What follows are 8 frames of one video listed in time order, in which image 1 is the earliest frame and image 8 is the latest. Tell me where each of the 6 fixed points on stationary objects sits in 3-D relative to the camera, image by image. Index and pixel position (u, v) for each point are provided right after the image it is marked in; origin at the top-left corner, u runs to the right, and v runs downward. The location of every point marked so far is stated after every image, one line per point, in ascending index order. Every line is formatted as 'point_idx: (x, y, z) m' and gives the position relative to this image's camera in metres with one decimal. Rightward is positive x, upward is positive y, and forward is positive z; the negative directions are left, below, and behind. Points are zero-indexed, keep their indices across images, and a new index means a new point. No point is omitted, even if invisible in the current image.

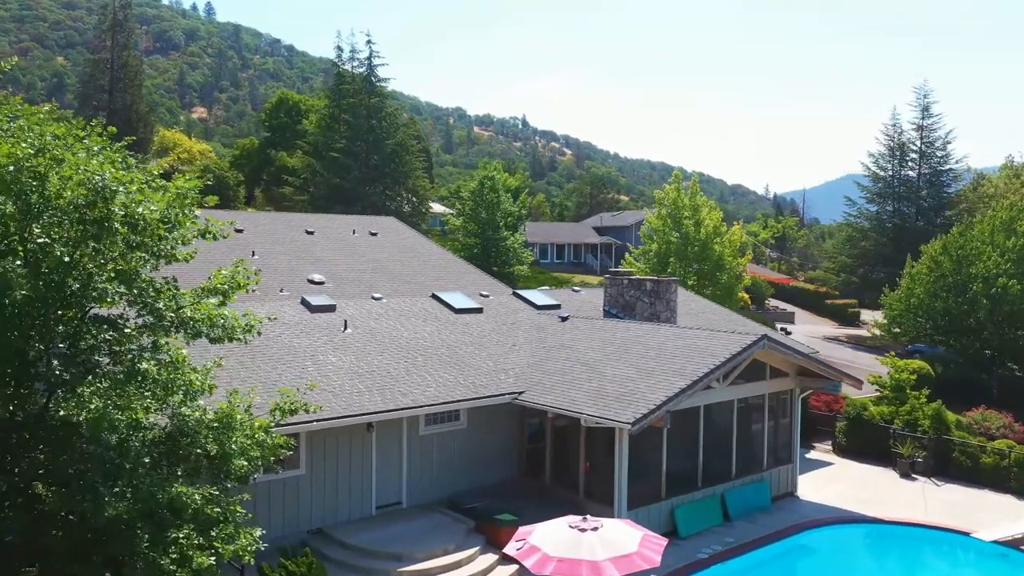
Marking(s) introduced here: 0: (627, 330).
0: (+2.2, -0.8, +15.6) m
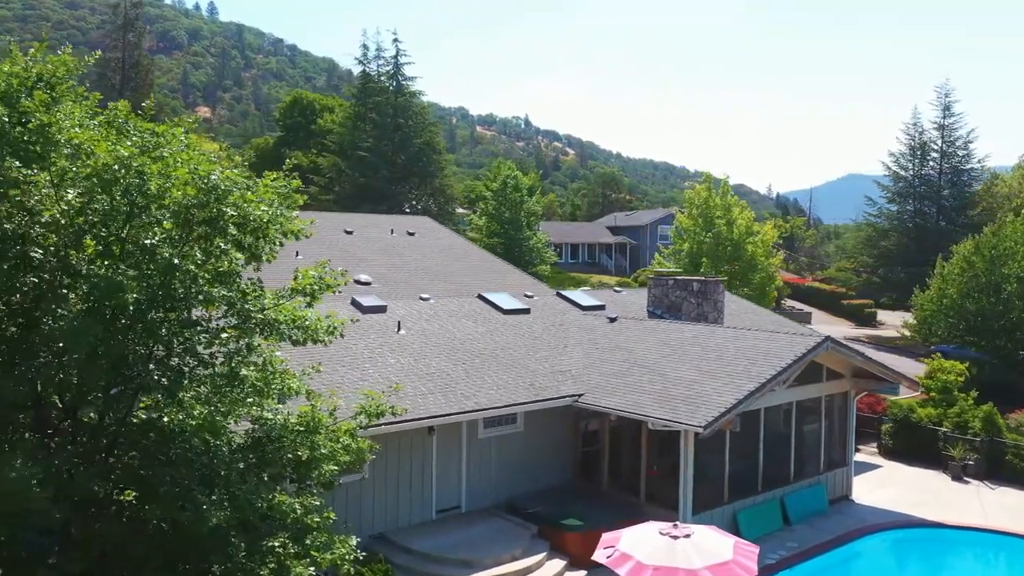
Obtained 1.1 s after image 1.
0: (+3.1, -0.8, +15.4) m
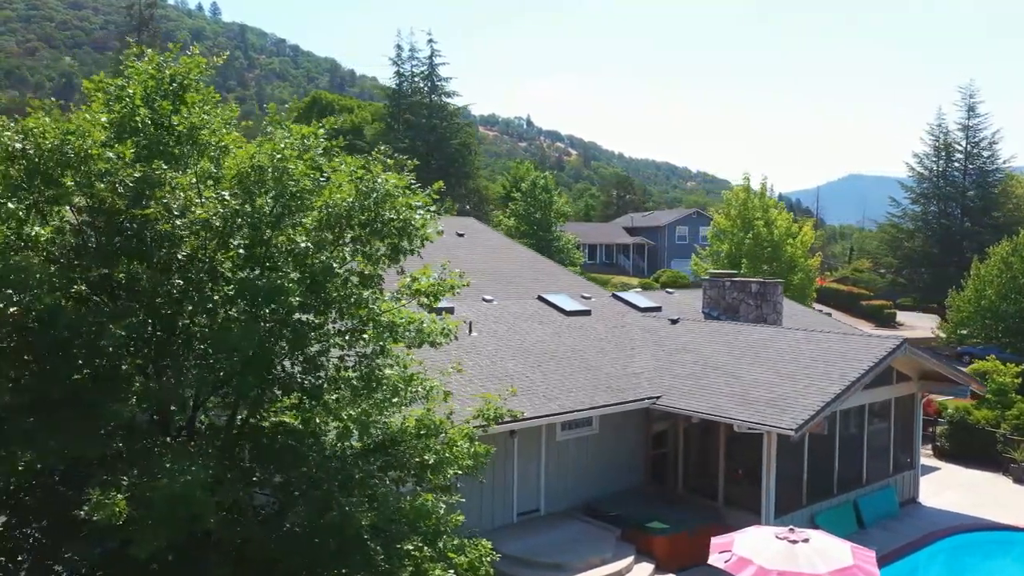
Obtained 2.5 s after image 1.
0: (+4.4, -0.8, +15.3) m
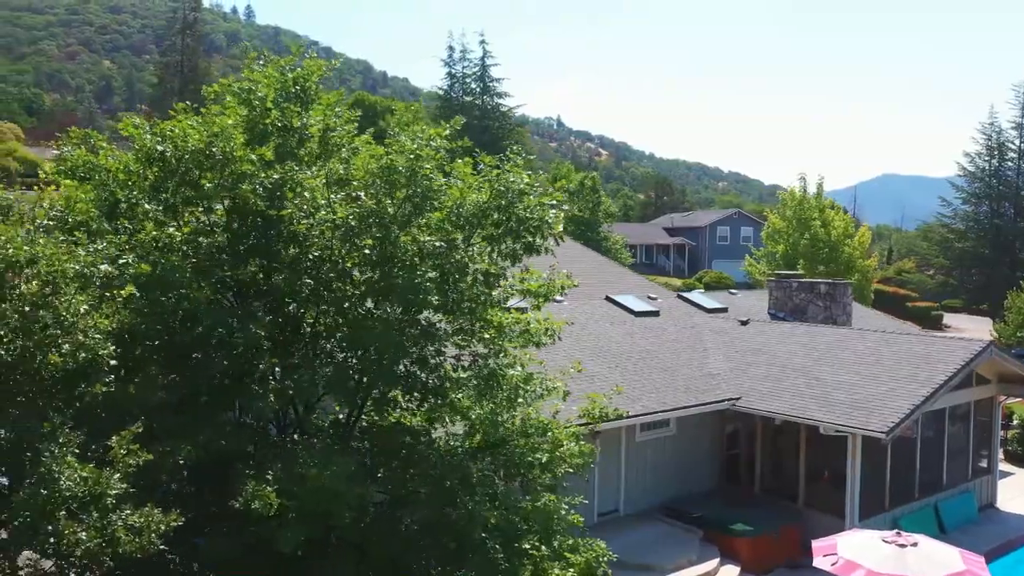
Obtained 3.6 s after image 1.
0: (+5.7, -0.9, +15.2) m
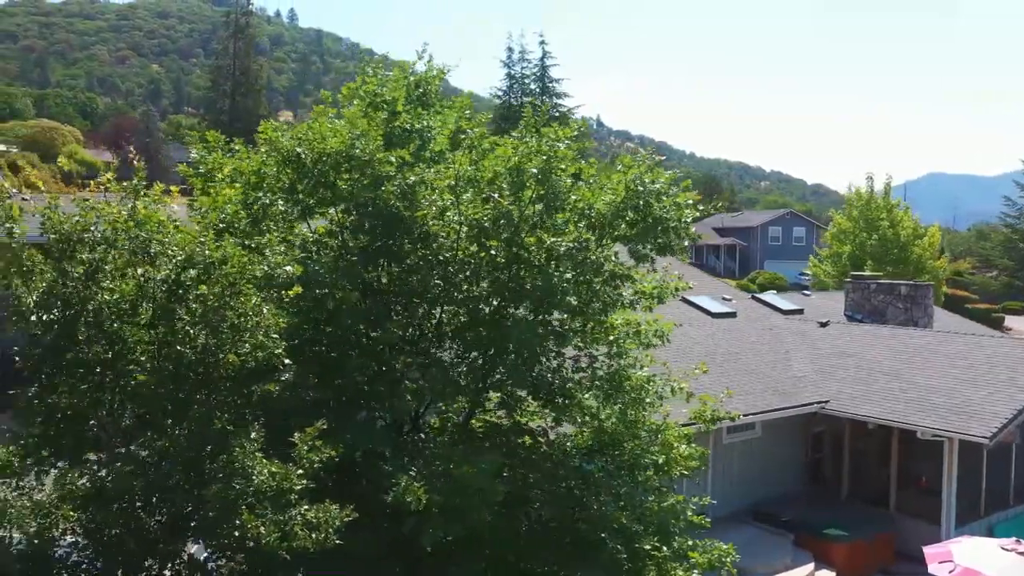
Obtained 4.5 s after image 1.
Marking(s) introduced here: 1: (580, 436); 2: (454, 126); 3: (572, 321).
0: (+7.1, -0.9, +14.9) m
1: (+0.6, -1.3, +7.3) m
2: (-0.5, +1.4, +7.1) m
3: (+0.5, -0.3, +7.1) m
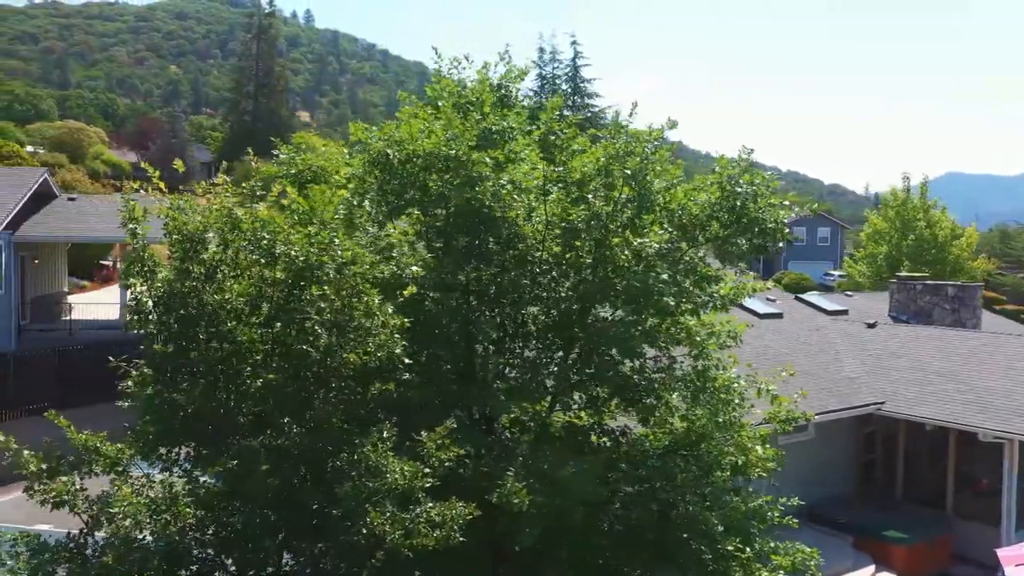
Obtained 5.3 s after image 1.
0: (+8.0, -0.9, +14.8) m
1: (+1.4, -1.3, +7.3) m
2: (+0.2, +1.4, +7.2) m
3: (+1.2, -0.3, +7.1) m
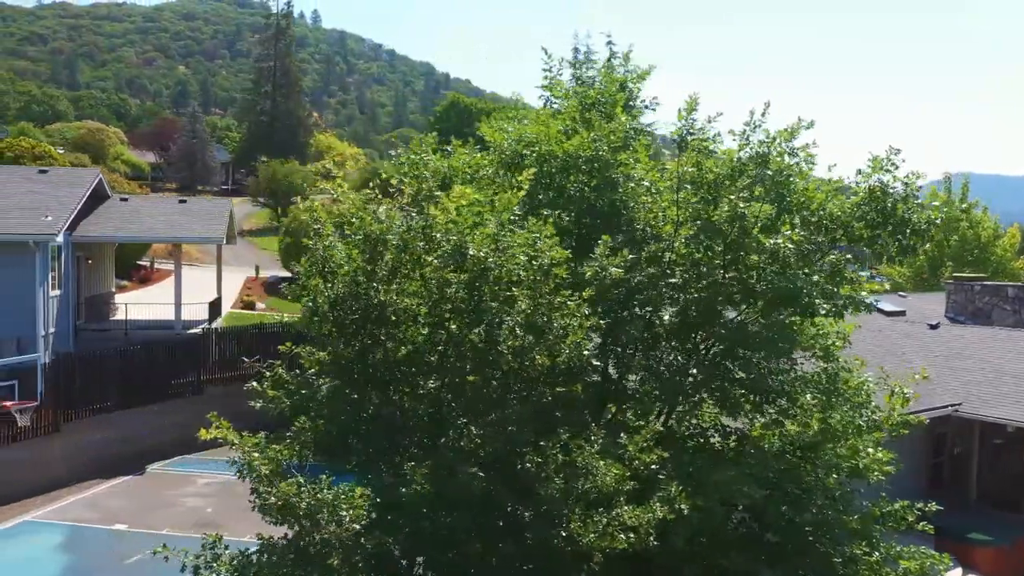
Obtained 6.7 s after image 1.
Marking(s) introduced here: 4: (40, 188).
0: (+9.1, -0.9, +14.8) m
1: (+2.5, -1.3, +7.3) m
2: (+1.3, +1.4, +7.1) m
3: (+2.3, -0.3, +7.0) m
4: (-9.6, +2.1, +16.7) m
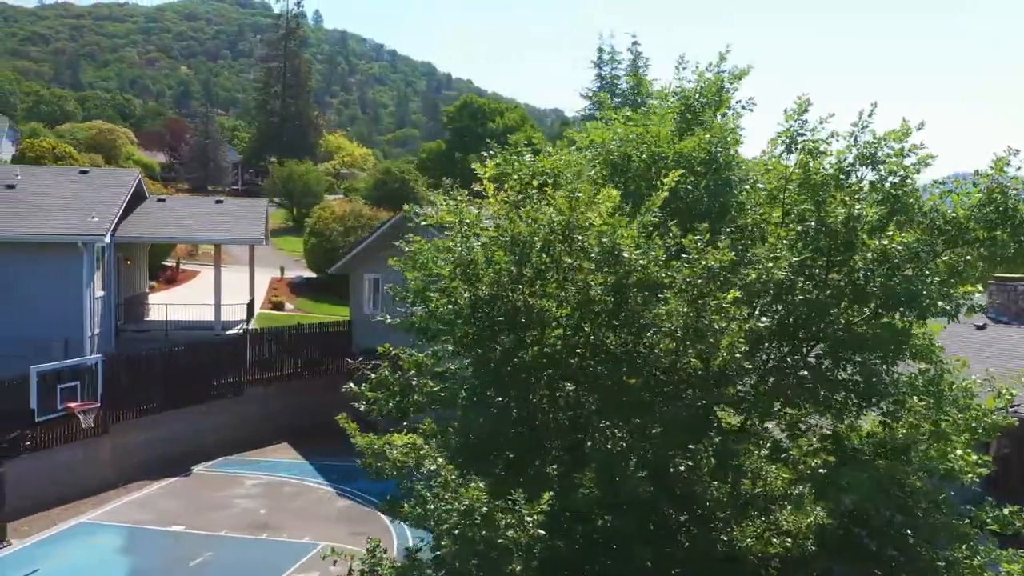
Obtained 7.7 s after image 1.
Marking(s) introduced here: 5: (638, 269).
0: (+10.0, -0.9, +14.7) m
1: (+3.3, -1.4, +7.3) m
2: (+2.2, +1.4, +7.1) m
3: (+3.2, -0.3, +7.0) m
4: (-8.8, +2.0, +16.7) m
5: (+0.7, +0.1, +4.9) m
